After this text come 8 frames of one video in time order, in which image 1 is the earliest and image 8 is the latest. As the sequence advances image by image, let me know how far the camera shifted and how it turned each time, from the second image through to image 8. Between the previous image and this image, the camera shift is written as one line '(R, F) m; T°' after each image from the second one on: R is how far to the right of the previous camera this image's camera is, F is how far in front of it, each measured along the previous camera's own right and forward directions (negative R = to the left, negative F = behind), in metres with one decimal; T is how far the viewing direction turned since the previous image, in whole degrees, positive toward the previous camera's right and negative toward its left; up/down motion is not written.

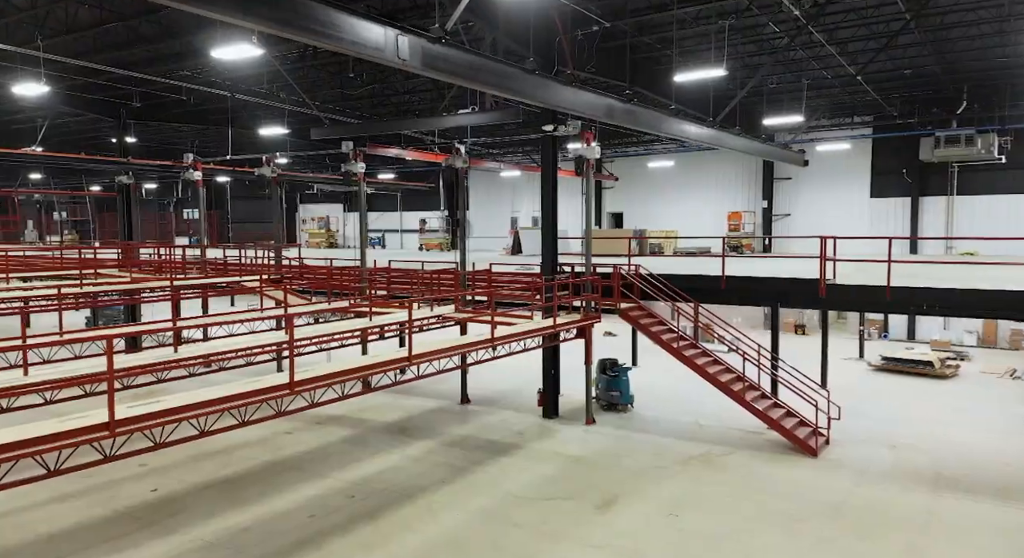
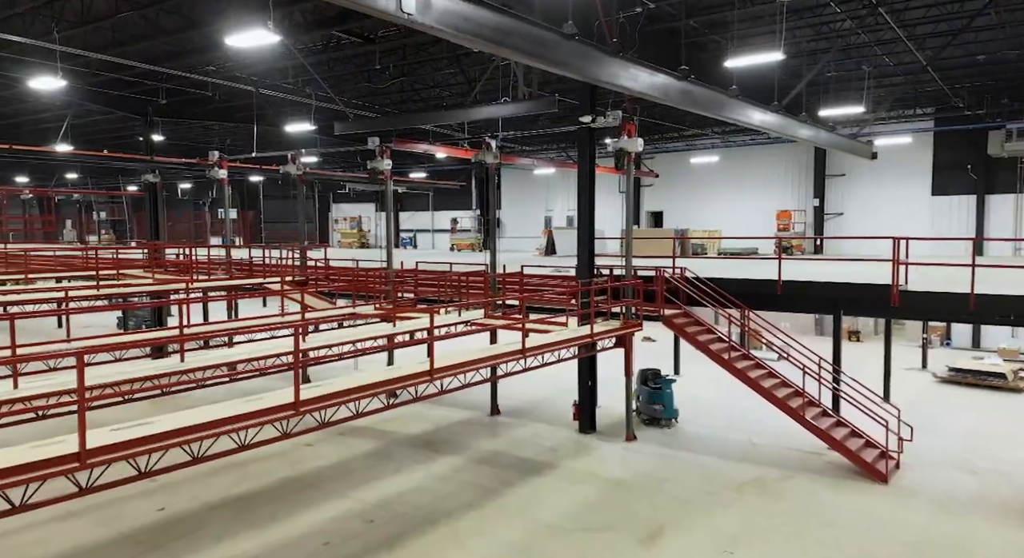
(0.0, +1.0) m; -2°
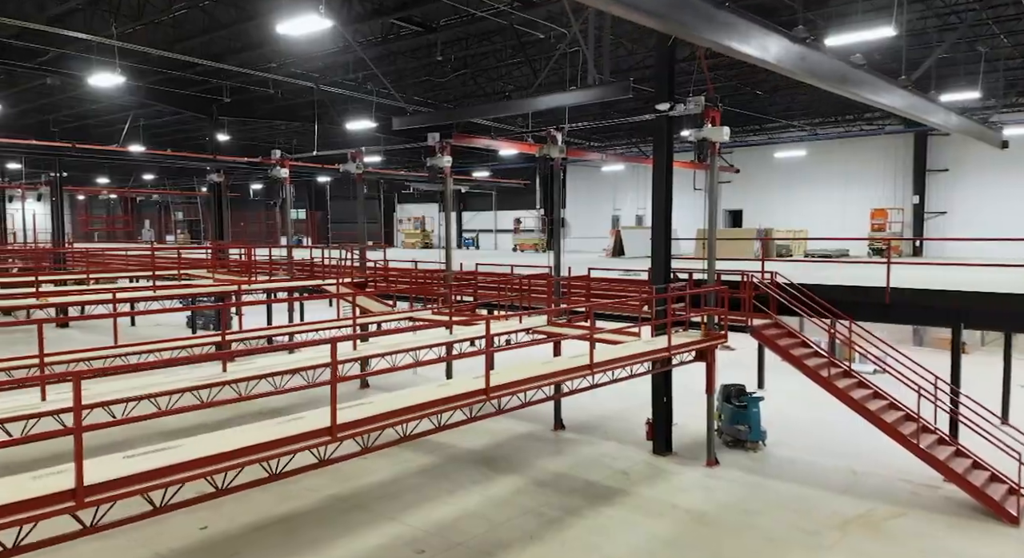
(-0.1, +1.1) m; -5°
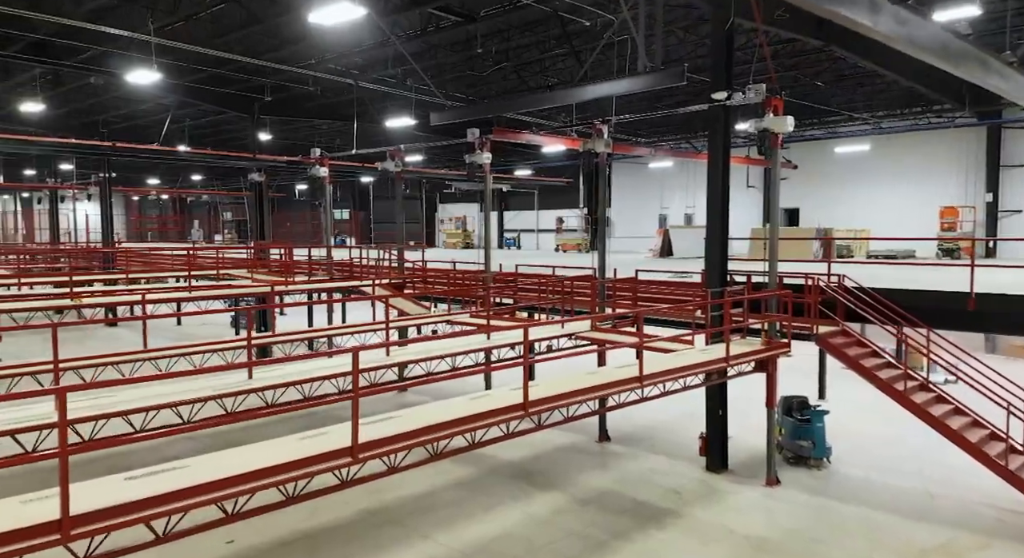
(0.0, +0.7) m; -3°
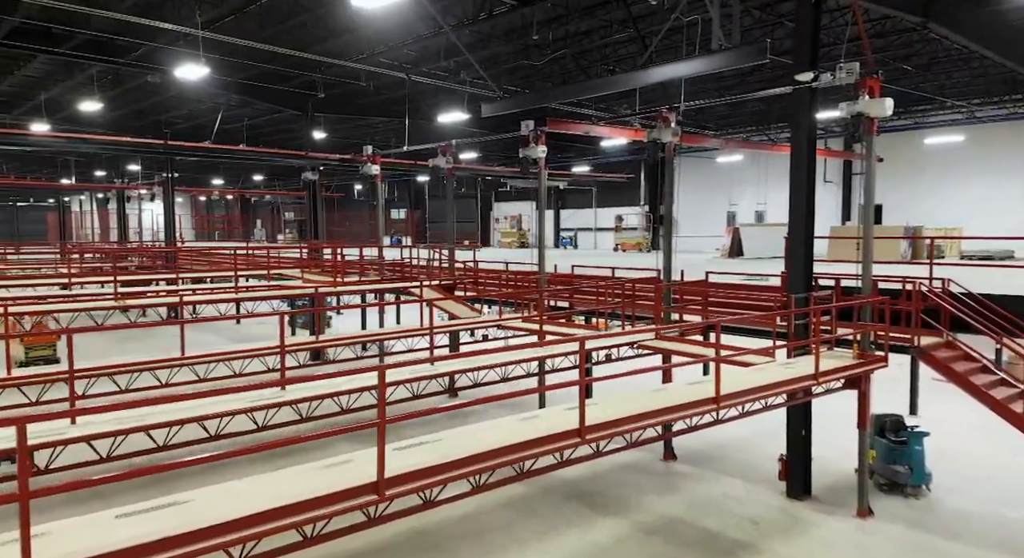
(0.0, +0.9) m; -4°
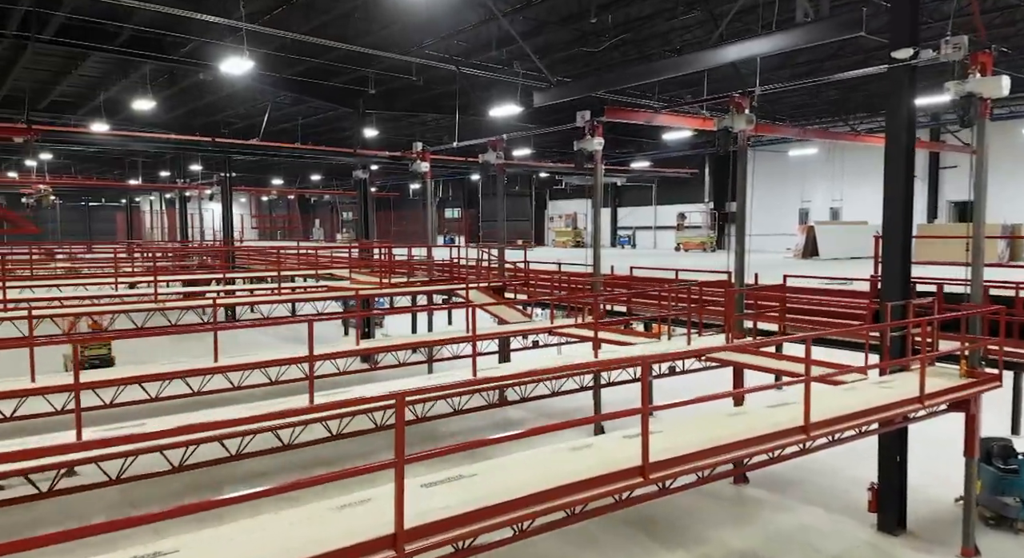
(0.0, +0.9) m; -4°
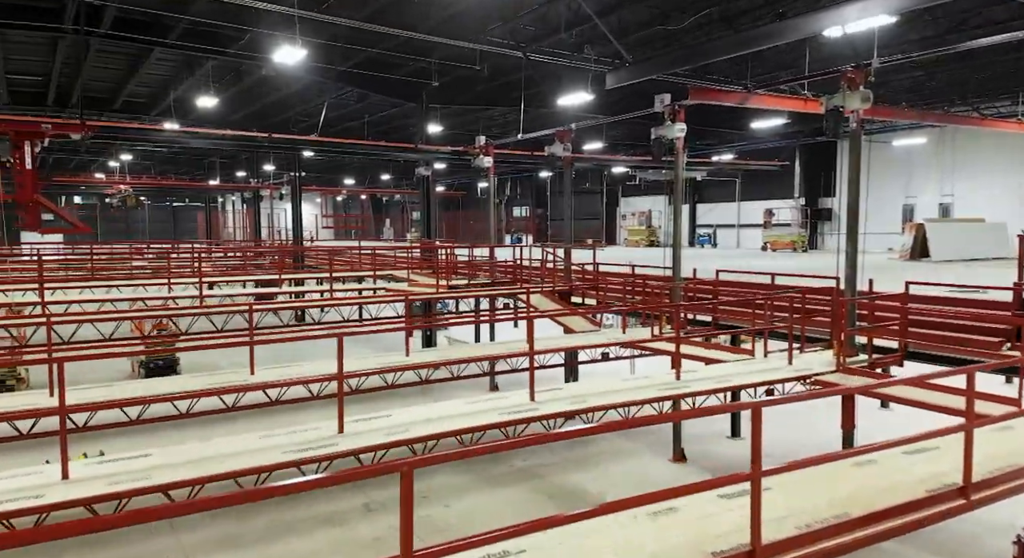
(0.0, +1.2) m; -5°
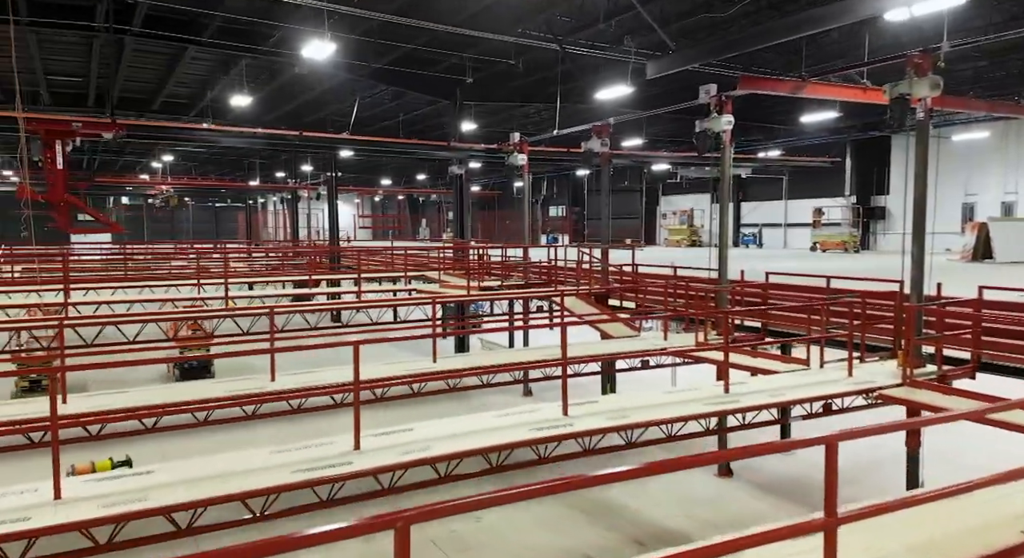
(0.0, +0.5) m; -3°
